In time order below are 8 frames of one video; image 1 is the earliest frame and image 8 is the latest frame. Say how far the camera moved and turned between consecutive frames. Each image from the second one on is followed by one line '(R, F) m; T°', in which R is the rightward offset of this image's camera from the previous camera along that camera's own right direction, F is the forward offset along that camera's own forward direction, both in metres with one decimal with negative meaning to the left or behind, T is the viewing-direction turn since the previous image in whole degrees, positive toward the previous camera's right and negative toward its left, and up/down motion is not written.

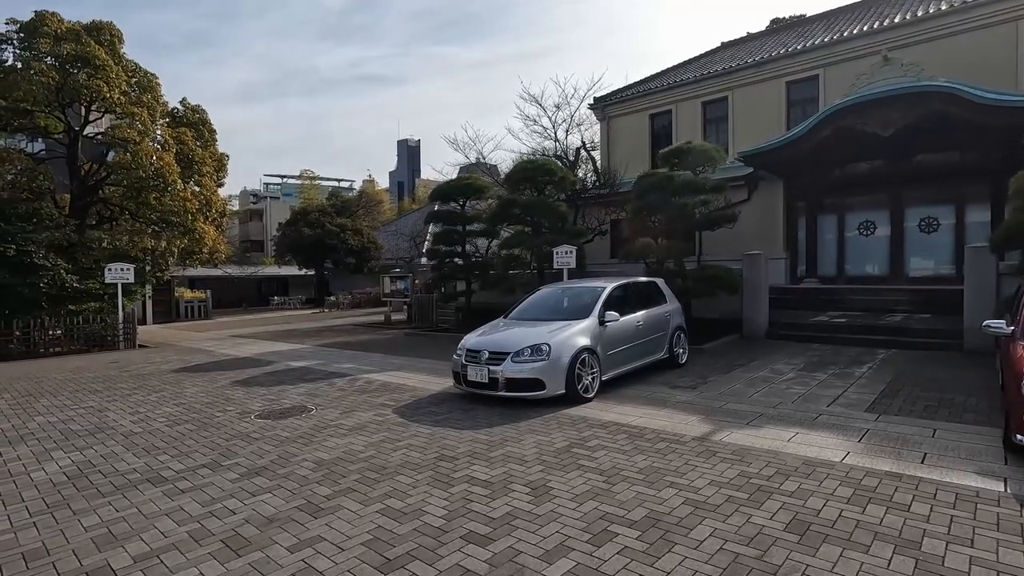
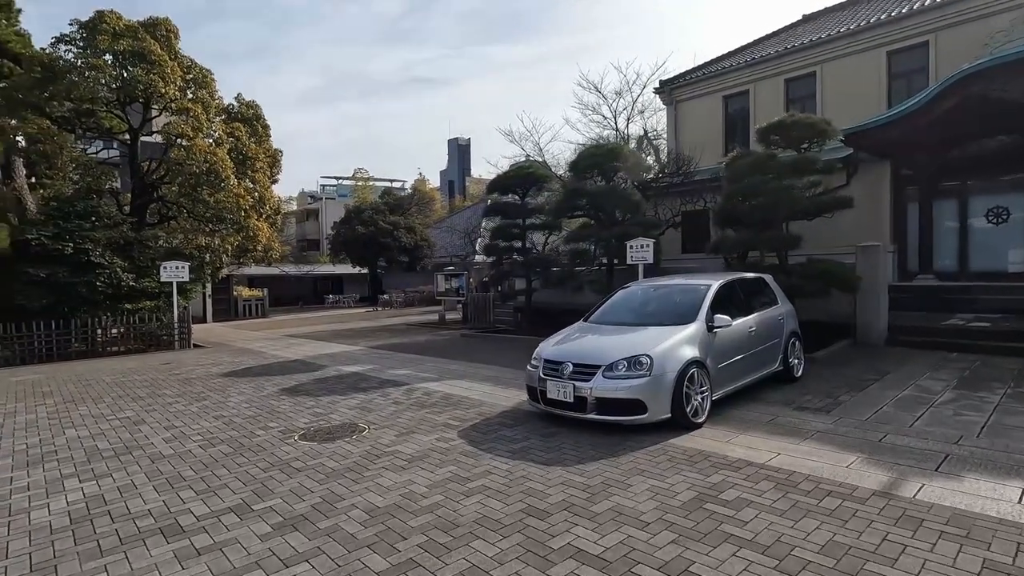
(-0.4, +1.2) m; -5°
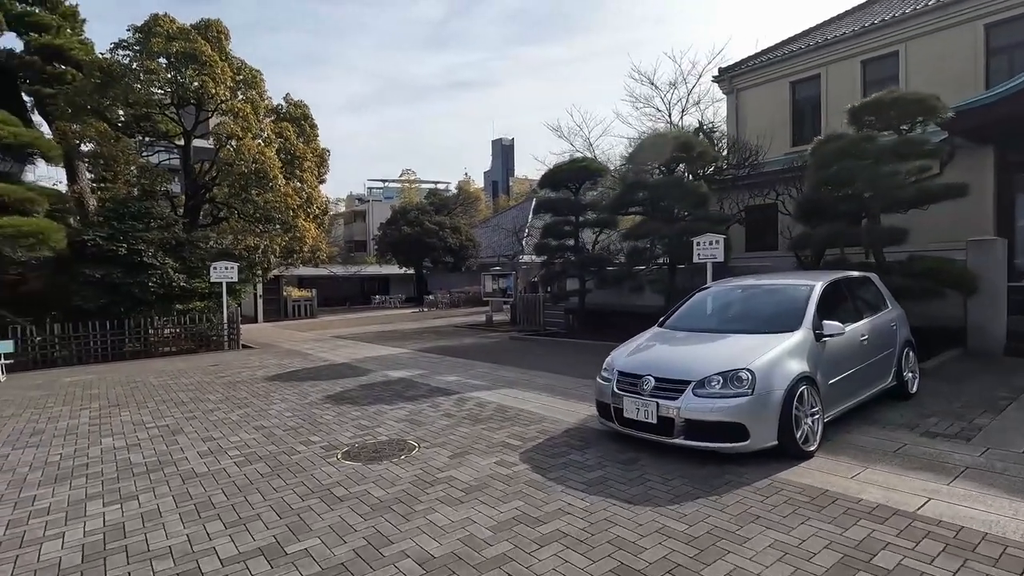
(-0.2, +0.7) m; -5°
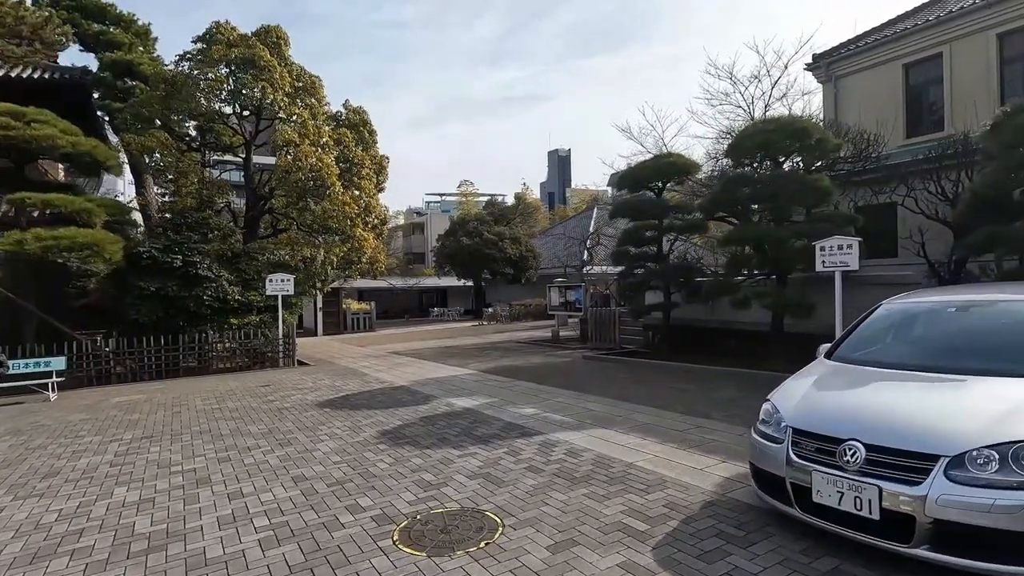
(-0.5, +1.4) m; -6°
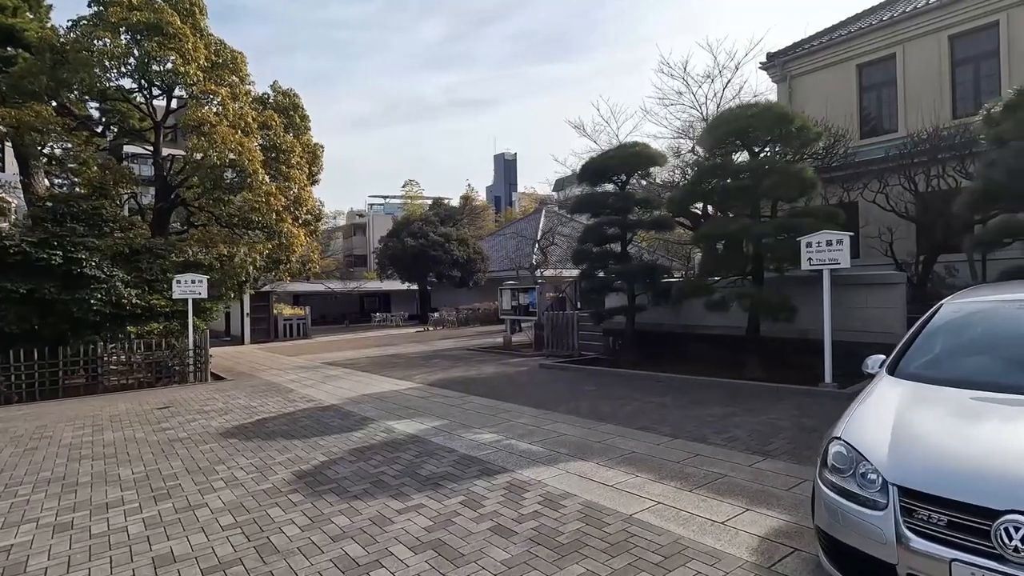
(-0.1, +1.3) m; +6°
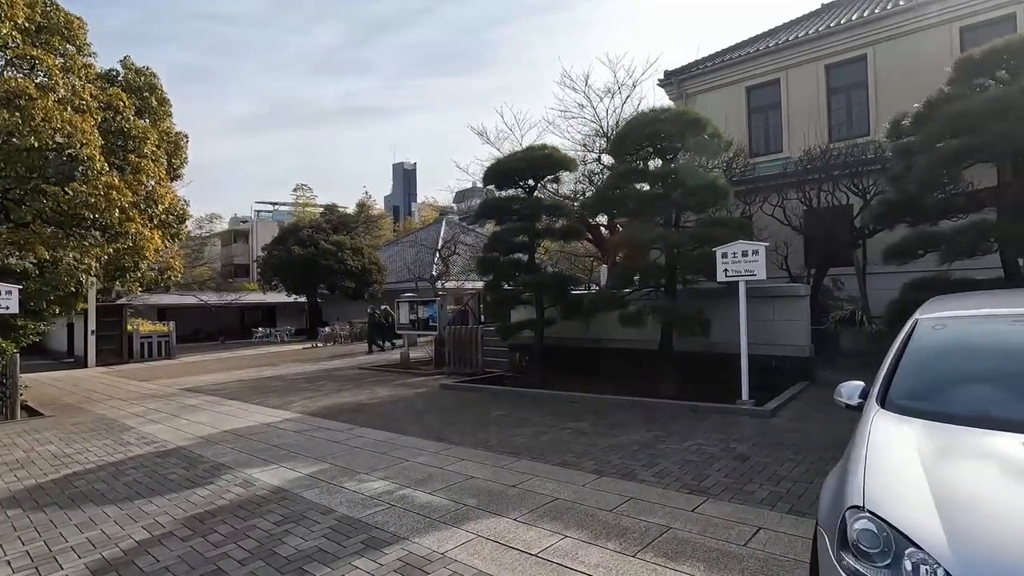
(0.0, +1.0) m; +11°
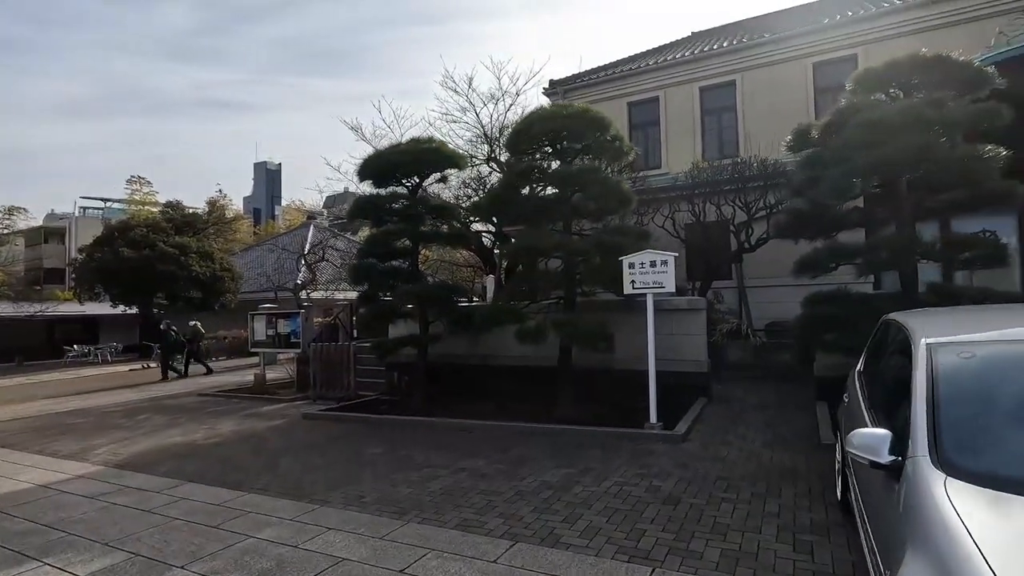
(-0.1, +1.2) m; +13°
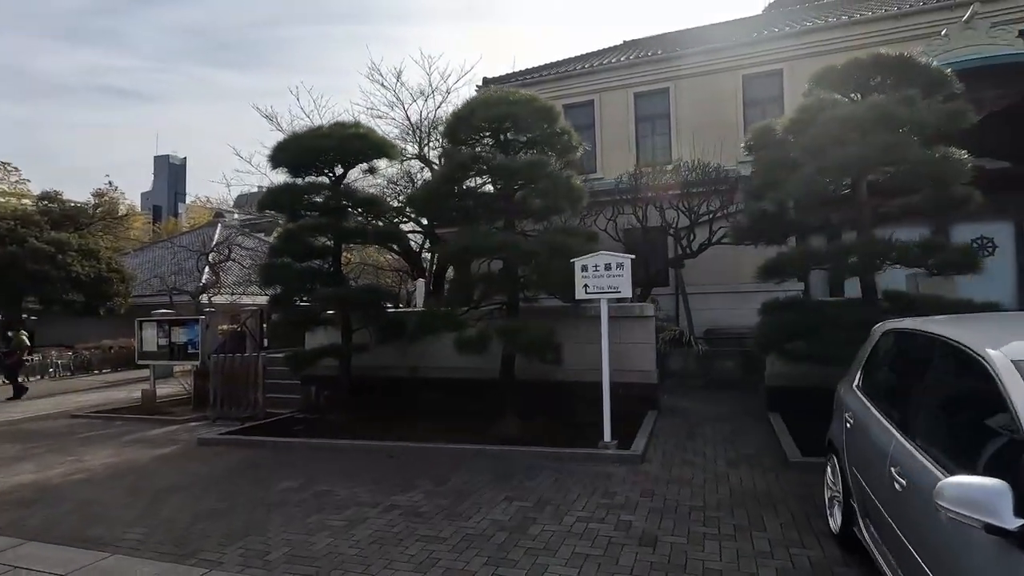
(-0.2, +0.8) m; +8°
